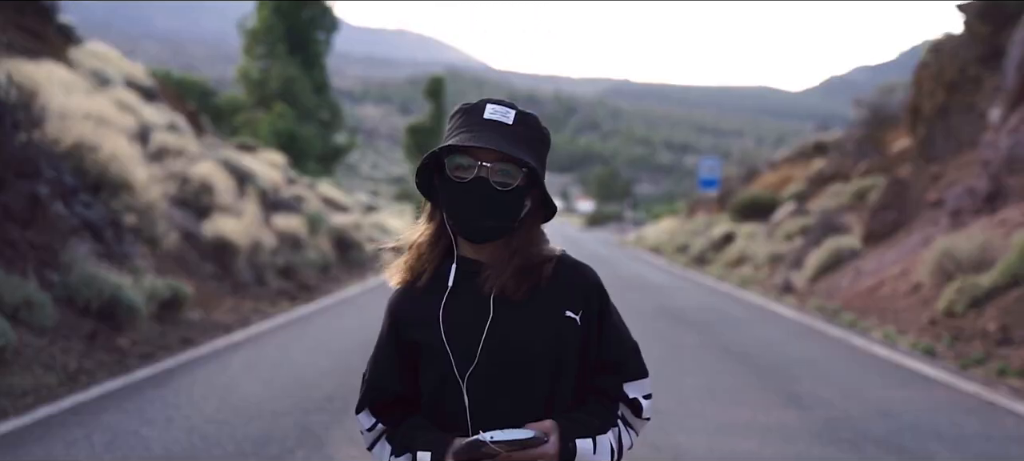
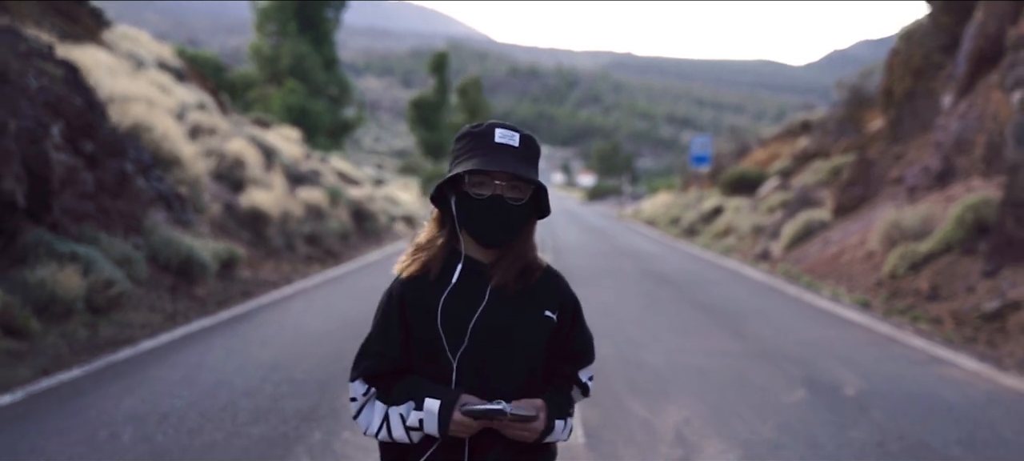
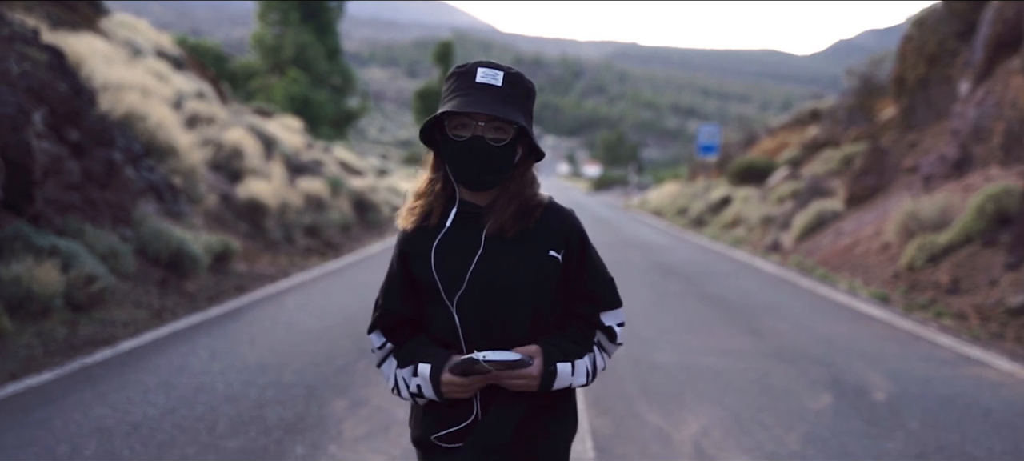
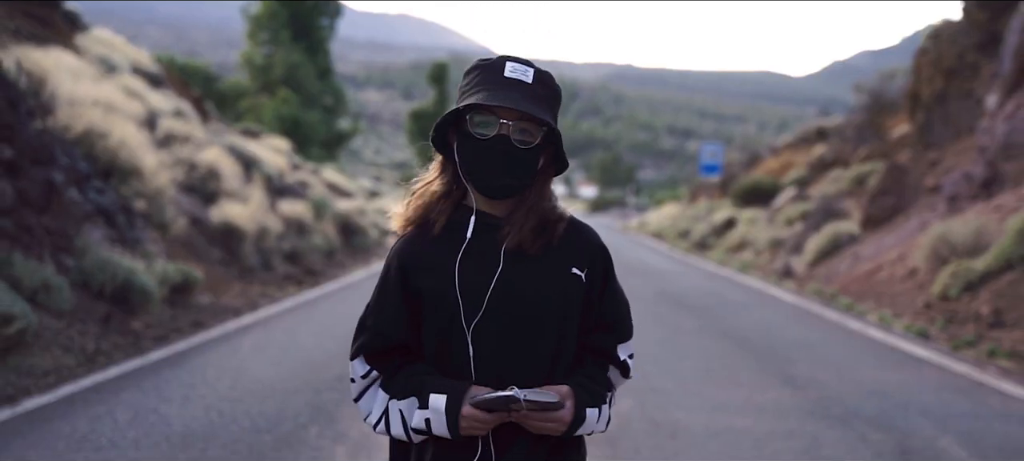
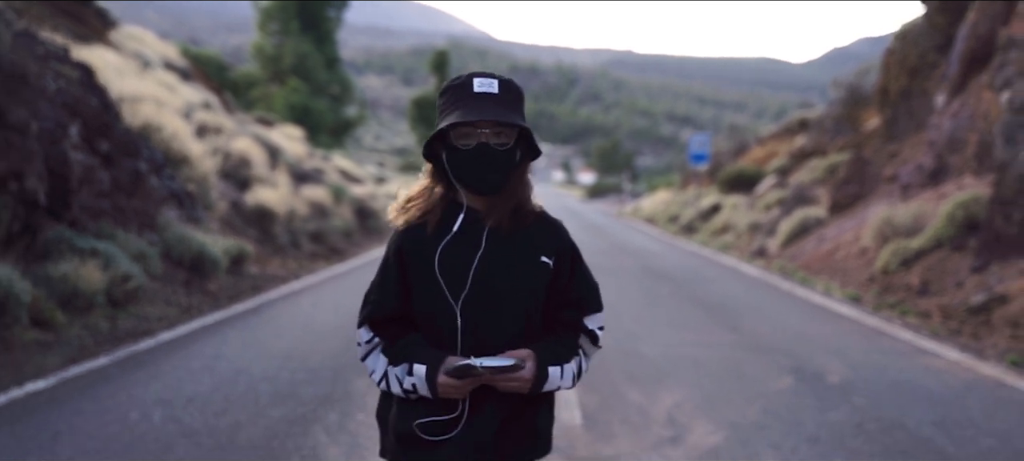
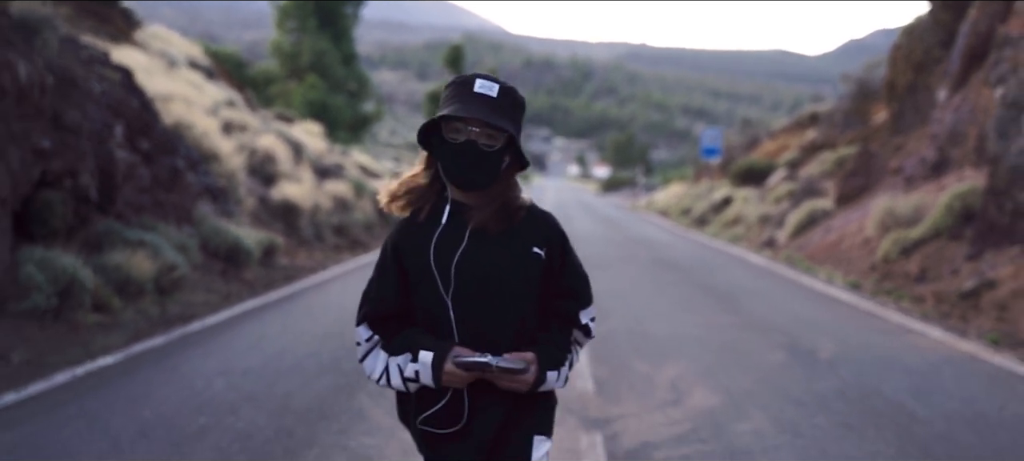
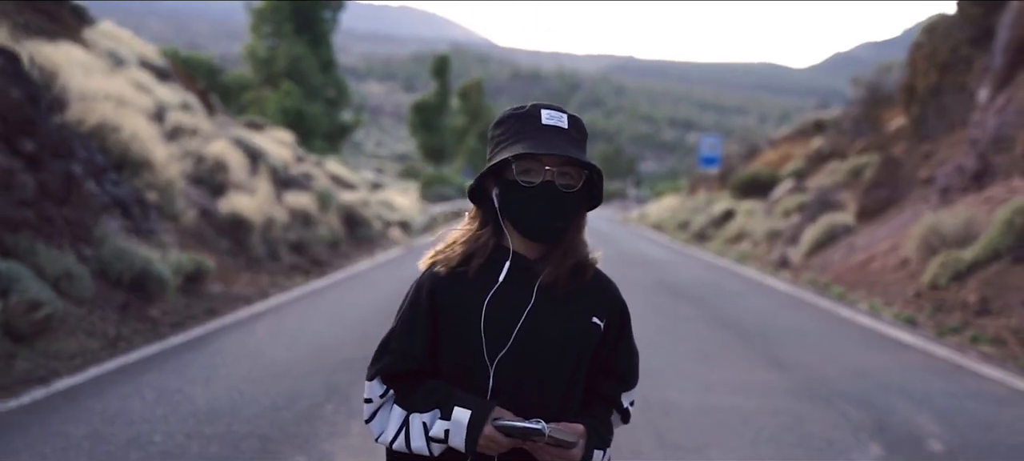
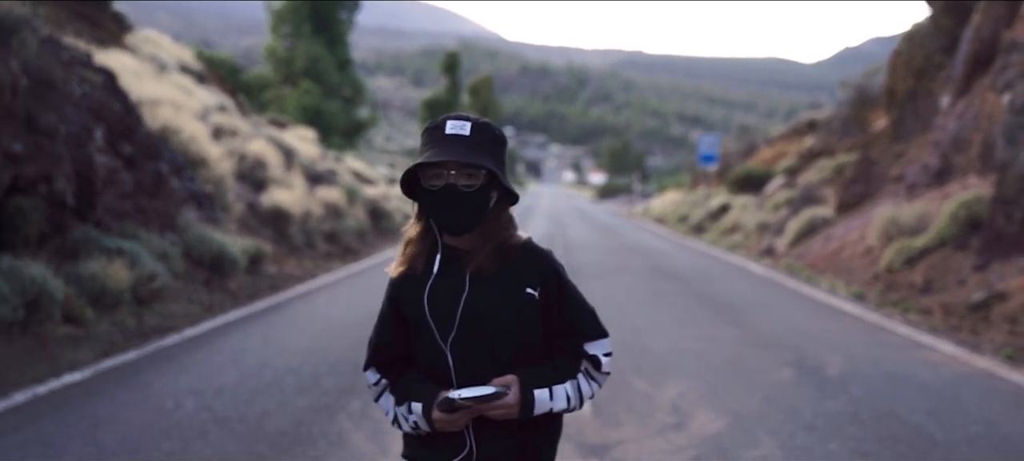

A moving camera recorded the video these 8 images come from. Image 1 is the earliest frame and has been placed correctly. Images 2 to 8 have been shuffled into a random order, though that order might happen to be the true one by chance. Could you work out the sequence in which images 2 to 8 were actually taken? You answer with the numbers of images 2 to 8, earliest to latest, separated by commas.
4, 7, 3, 2, 5, 8, 6
